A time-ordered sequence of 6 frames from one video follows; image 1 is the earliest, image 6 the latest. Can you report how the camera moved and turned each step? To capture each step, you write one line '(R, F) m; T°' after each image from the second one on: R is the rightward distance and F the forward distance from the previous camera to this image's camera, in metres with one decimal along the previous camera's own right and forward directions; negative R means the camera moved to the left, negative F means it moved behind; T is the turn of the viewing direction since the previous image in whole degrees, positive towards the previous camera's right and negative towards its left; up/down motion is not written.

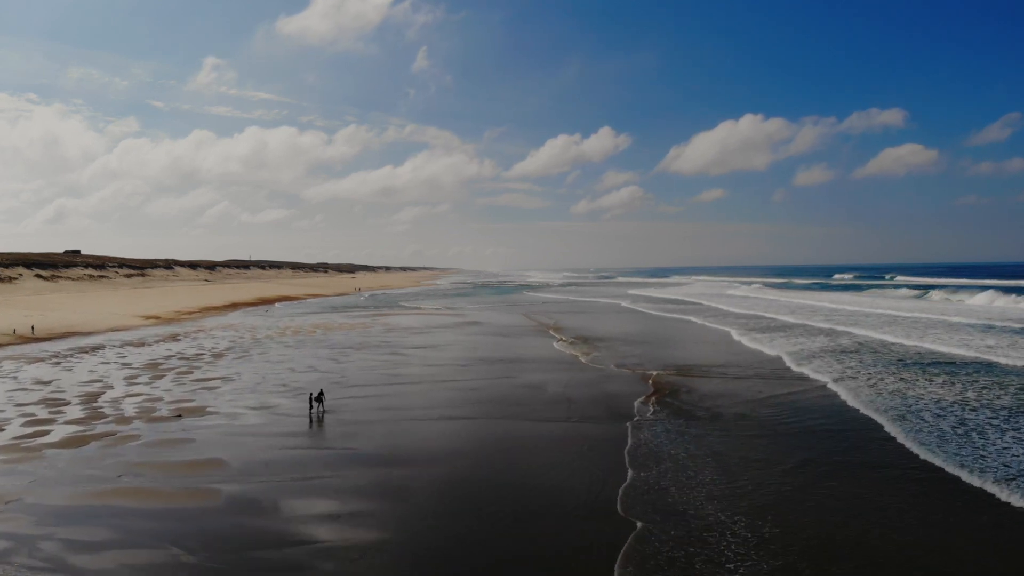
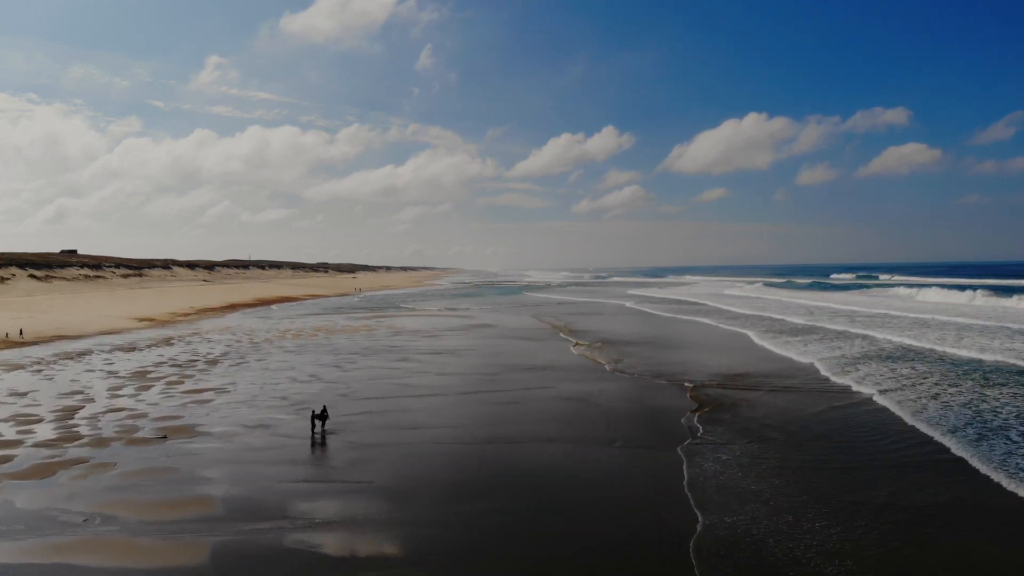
(-0.5, +1.2) m; 0°
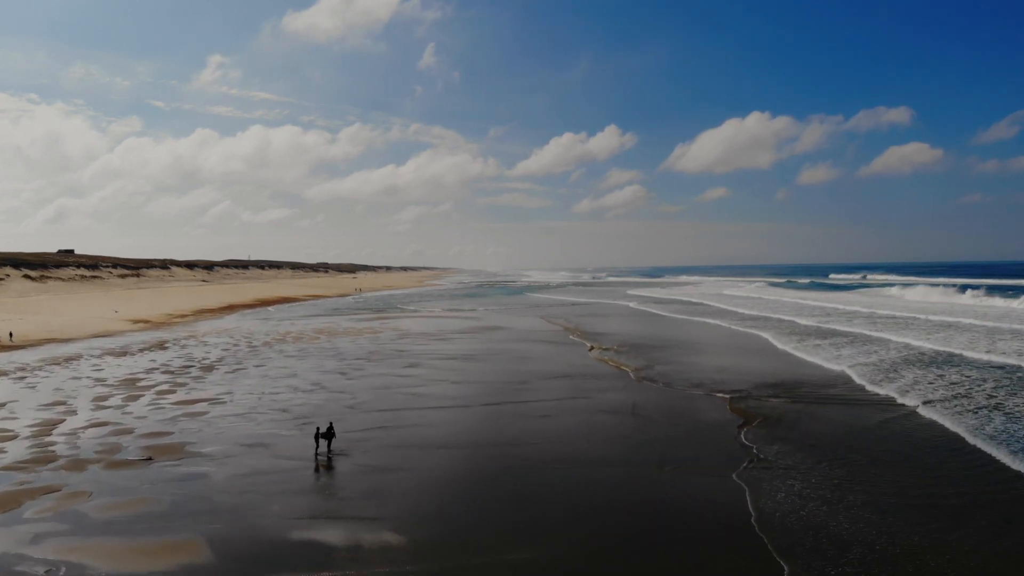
(-0.4, +1.0) m; 0°
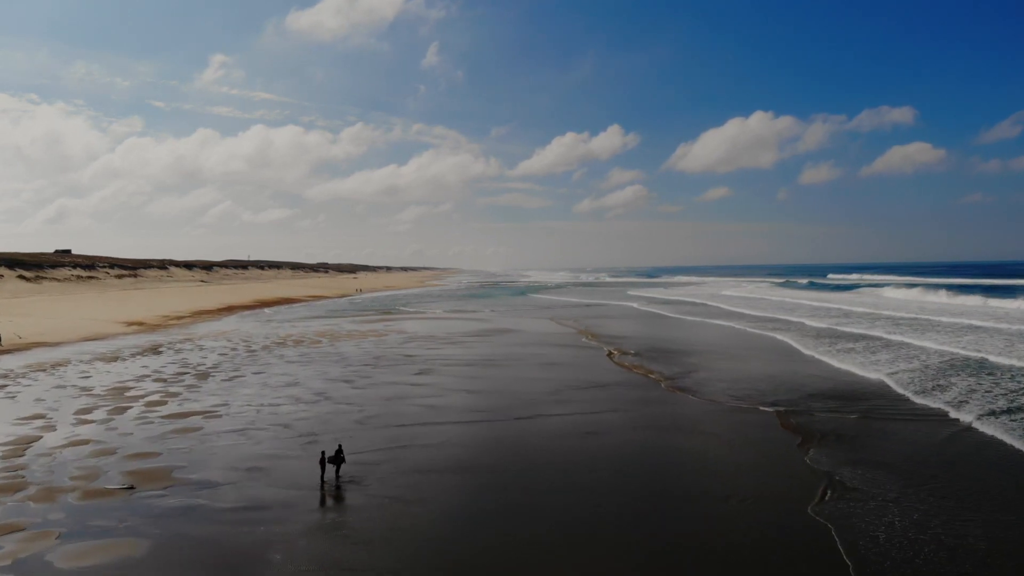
(-0.4, +1.0) m; 0°
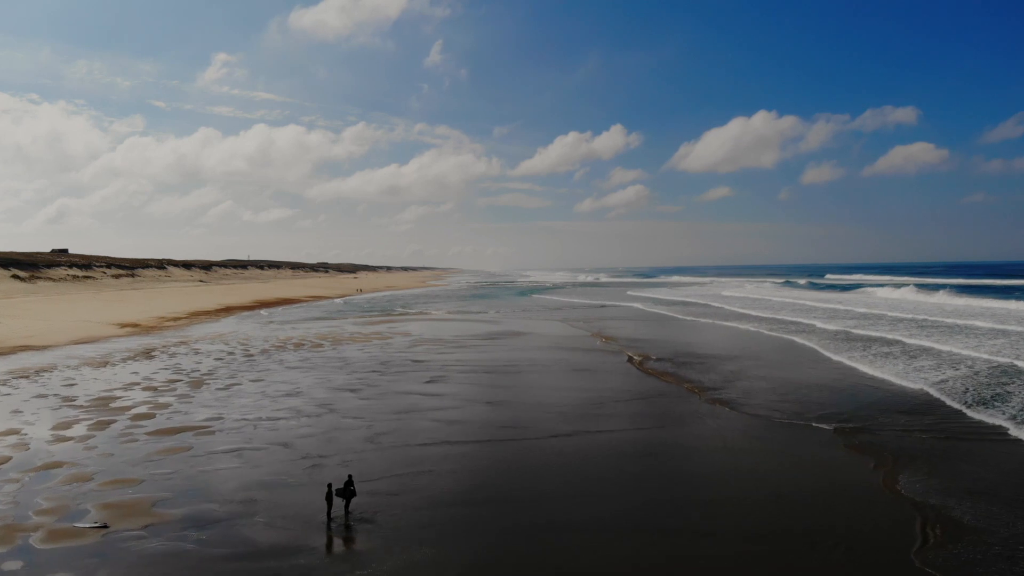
(-0.4, +1.0) m; 0°
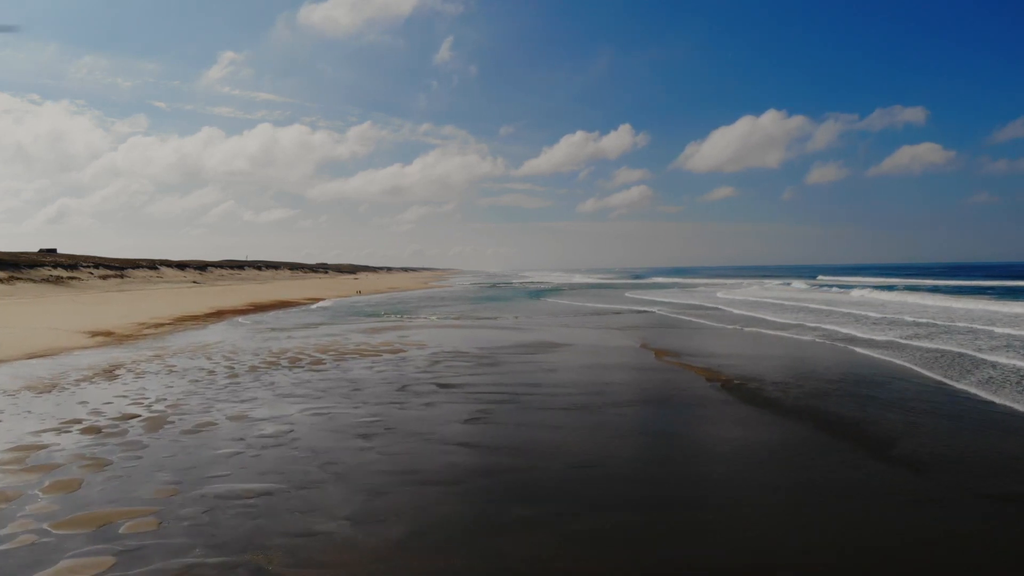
(-1.1, +3.0) m; 0°
